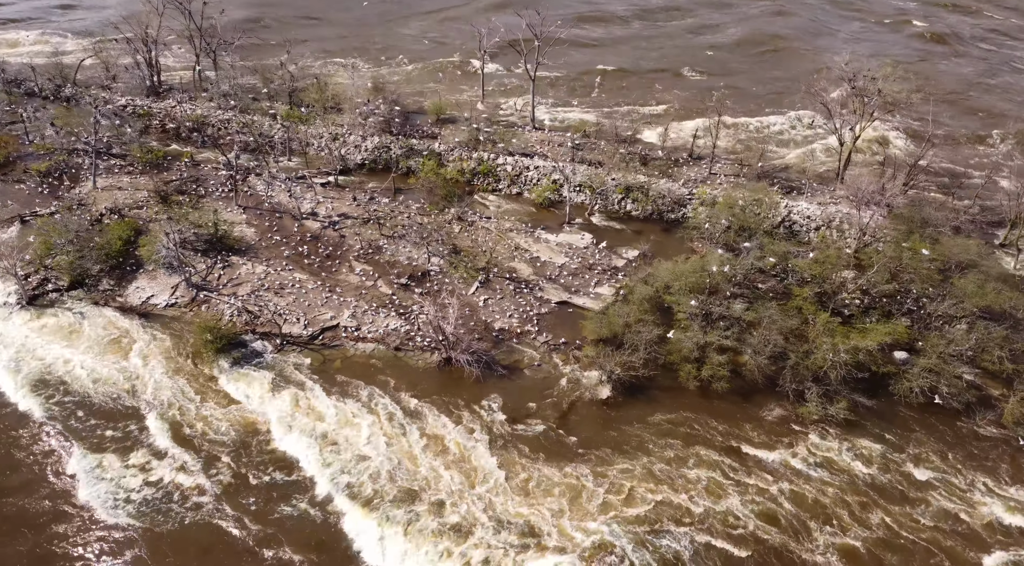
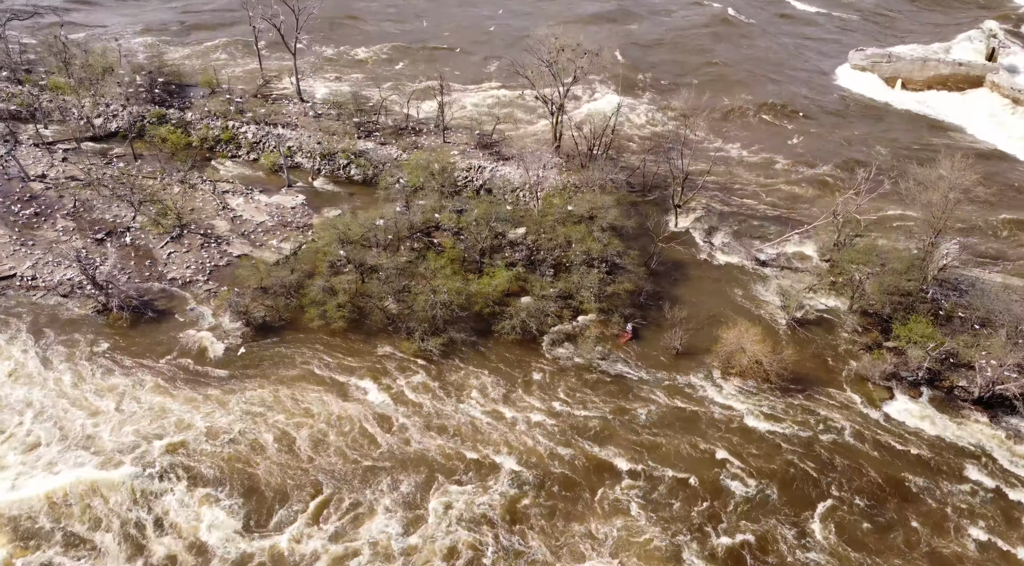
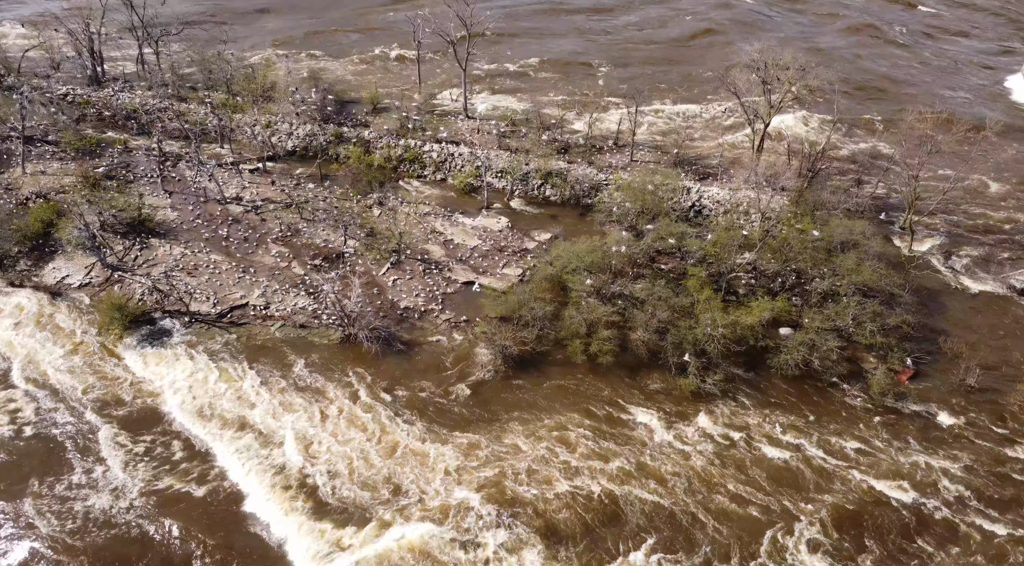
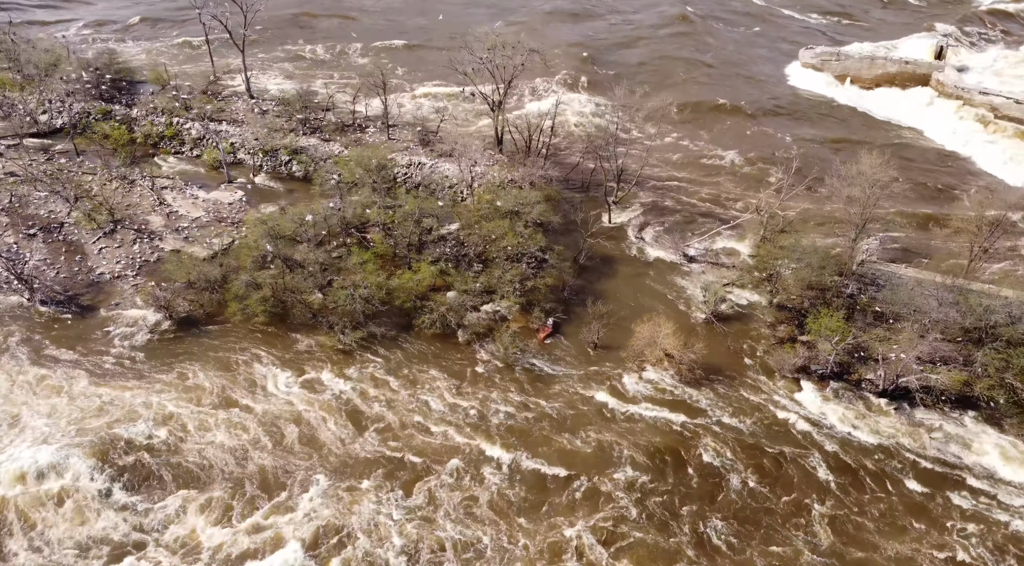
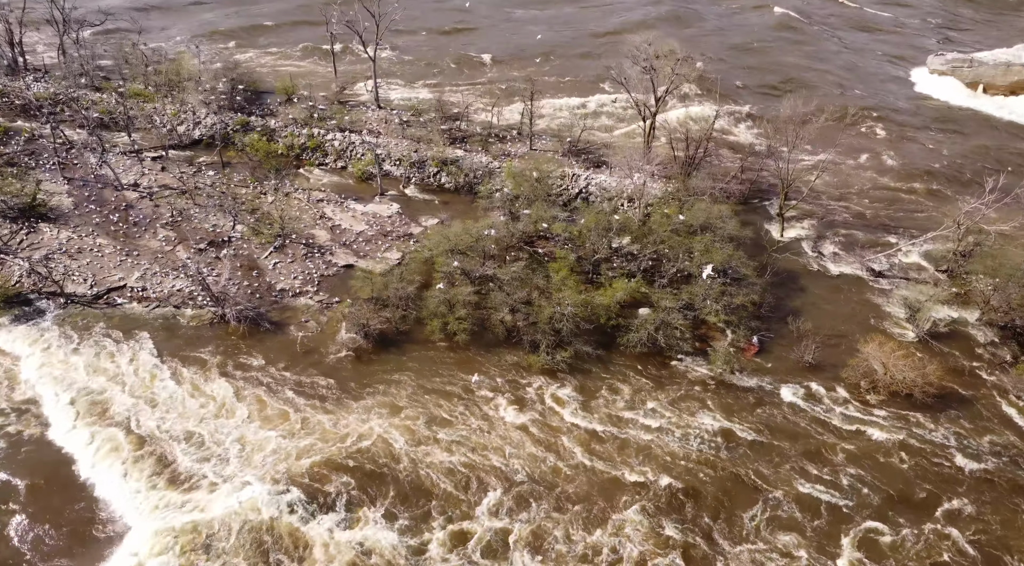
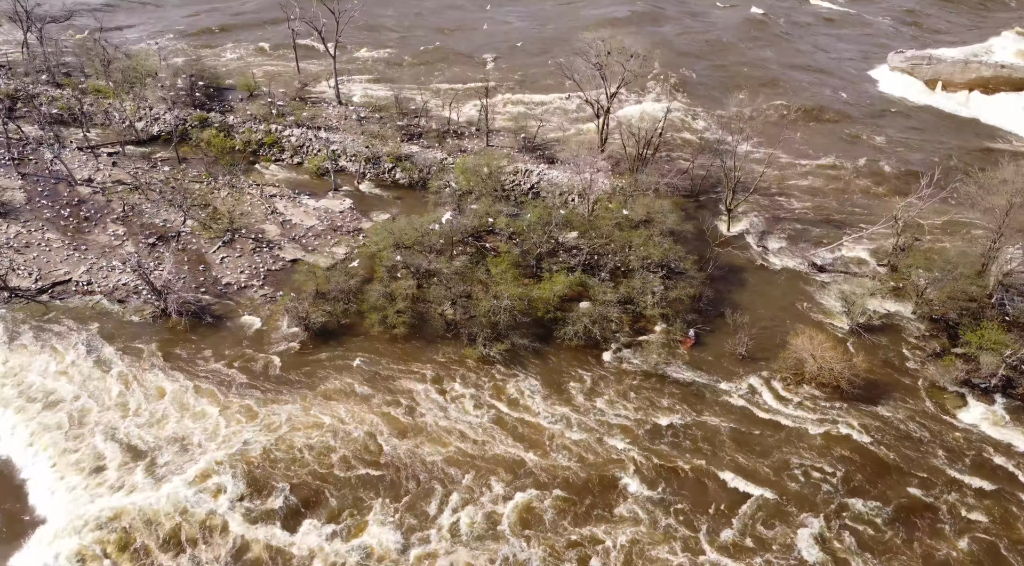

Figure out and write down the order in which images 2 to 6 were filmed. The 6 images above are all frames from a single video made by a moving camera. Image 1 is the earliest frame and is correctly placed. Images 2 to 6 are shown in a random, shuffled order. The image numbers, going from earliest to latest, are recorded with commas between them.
3, 5, 6, 2, 4
